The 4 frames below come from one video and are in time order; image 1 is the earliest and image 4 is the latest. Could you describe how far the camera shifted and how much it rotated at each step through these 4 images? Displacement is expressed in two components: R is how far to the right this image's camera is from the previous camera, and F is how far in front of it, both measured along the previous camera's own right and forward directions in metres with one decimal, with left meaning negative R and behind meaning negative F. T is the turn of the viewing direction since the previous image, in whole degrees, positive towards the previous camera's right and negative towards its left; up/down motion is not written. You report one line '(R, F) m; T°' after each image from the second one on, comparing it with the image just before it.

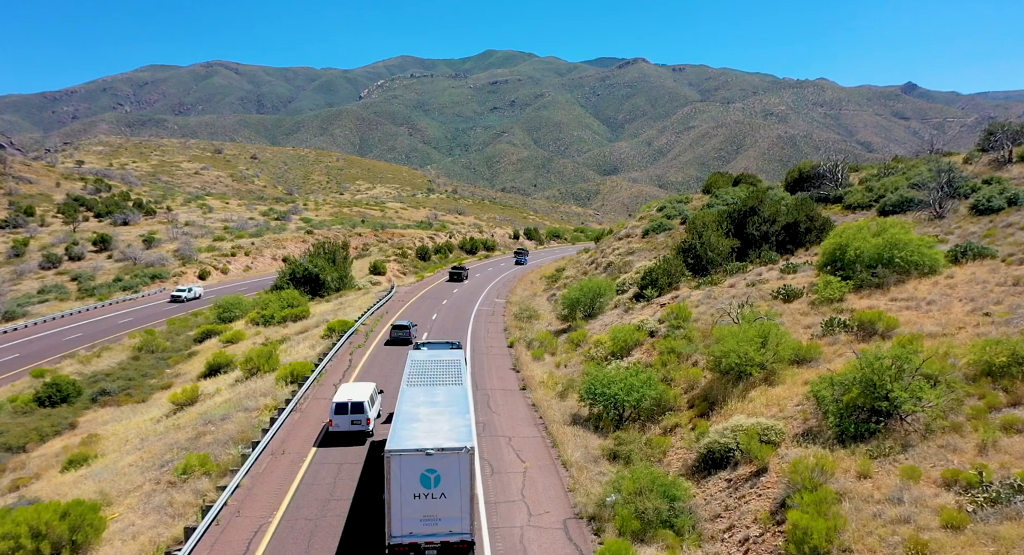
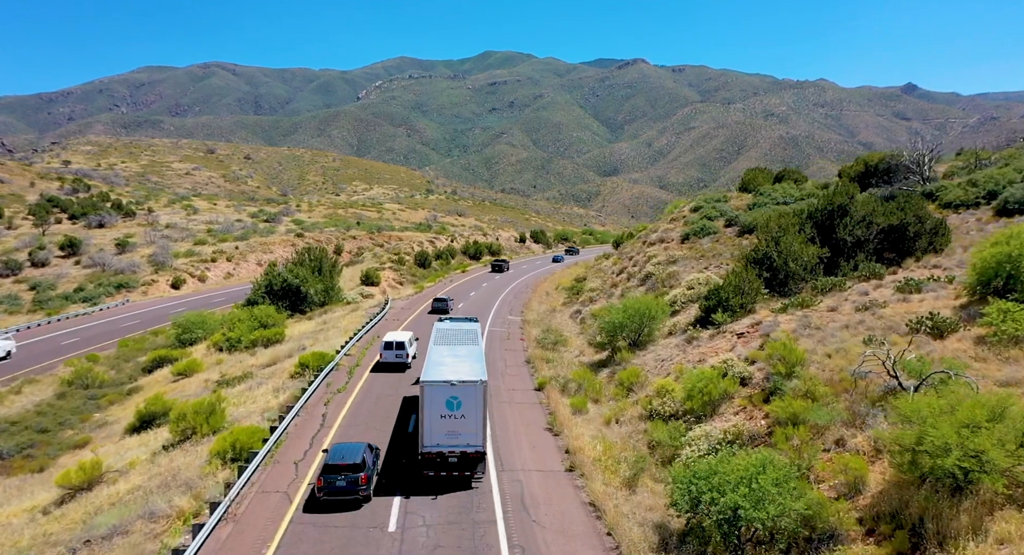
(-1.1, +8.3) m; 0°
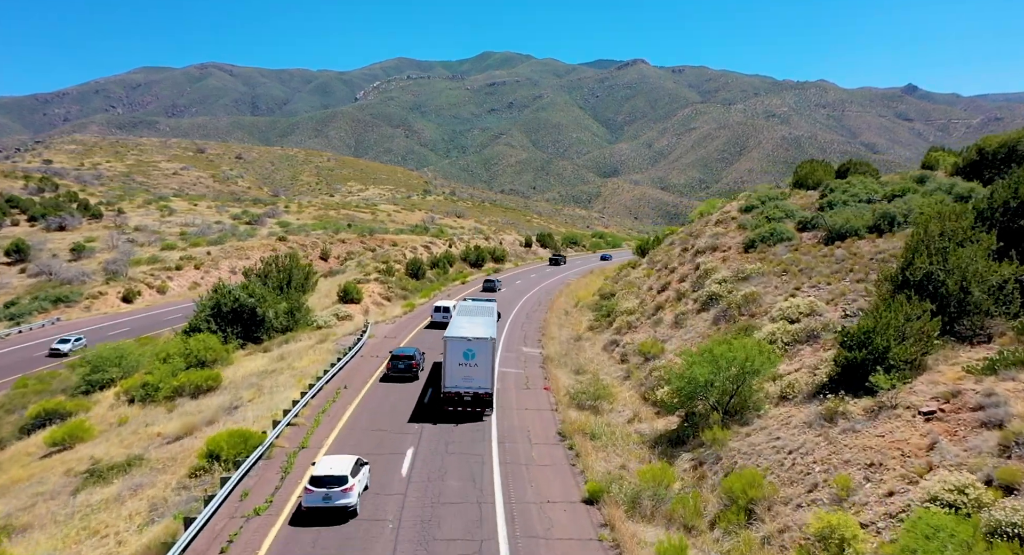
(-0.8, +10.4) m; 0°
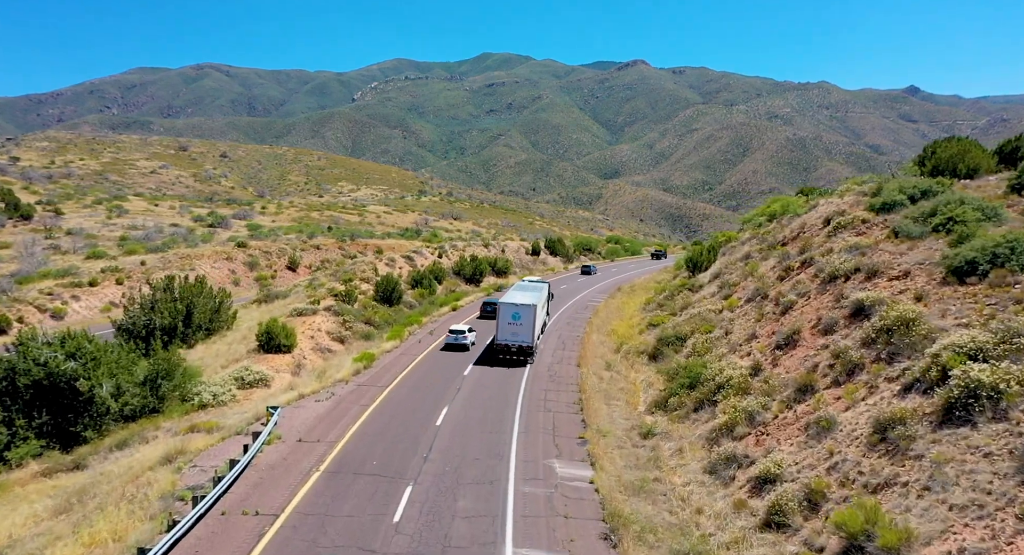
(-0.6, +16.3) m; 0°
